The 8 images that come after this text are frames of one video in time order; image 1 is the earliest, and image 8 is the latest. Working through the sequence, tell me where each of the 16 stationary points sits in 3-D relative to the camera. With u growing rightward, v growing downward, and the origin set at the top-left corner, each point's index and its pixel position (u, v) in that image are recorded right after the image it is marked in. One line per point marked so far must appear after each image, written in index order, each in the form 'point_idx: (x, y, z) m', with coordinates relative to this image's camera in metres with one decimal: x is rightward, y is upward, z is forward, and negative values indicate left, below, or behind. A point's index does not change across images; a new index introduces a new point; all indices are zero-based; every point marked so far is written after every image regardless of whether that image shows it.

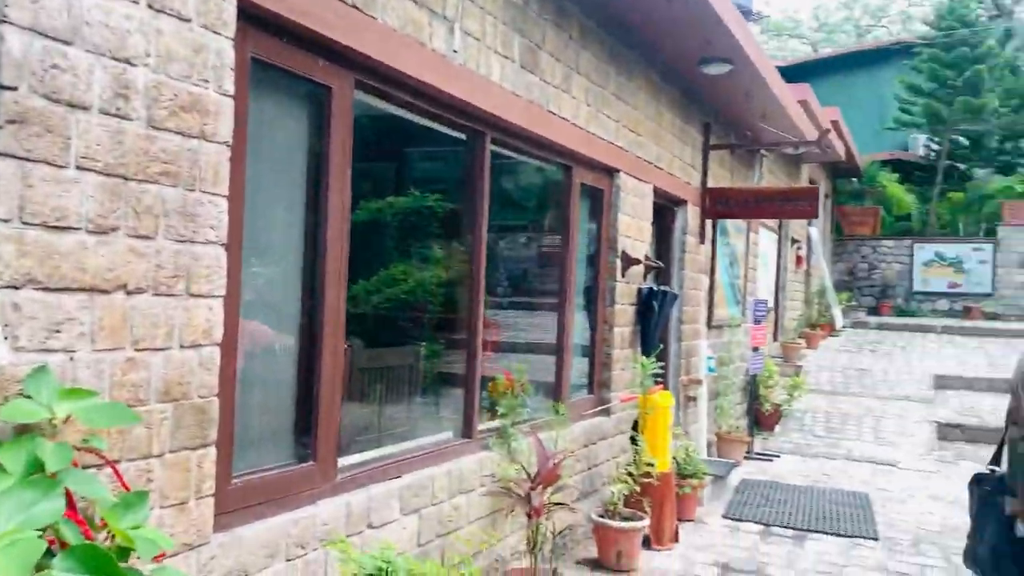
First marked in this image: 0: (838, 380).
0: (+3.8, -1.1, +10.2) m
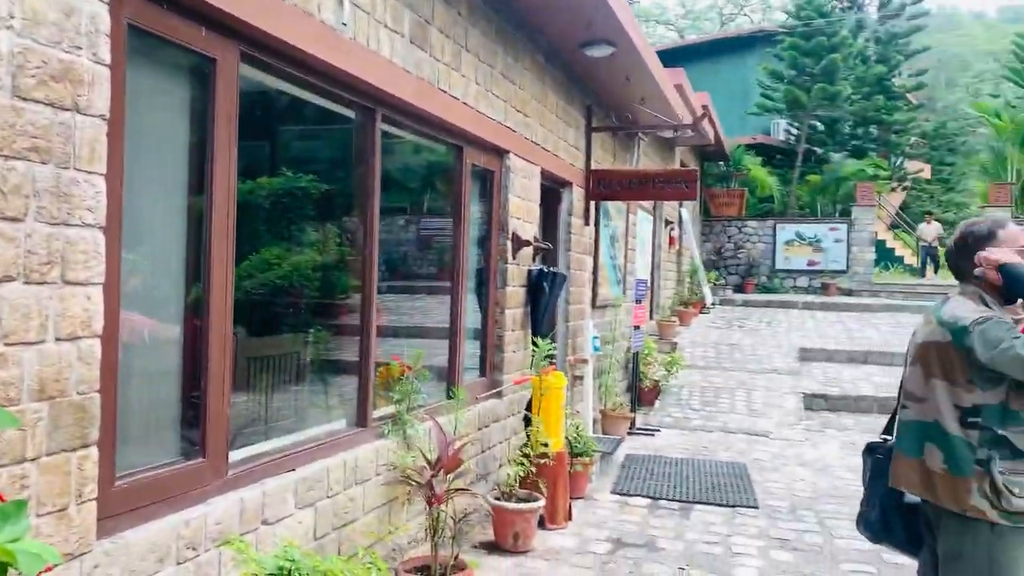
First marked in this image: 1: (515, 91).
0: (+2.4, -0.8, +10.6) m
1: (0.0, +1.2, +5.3) m
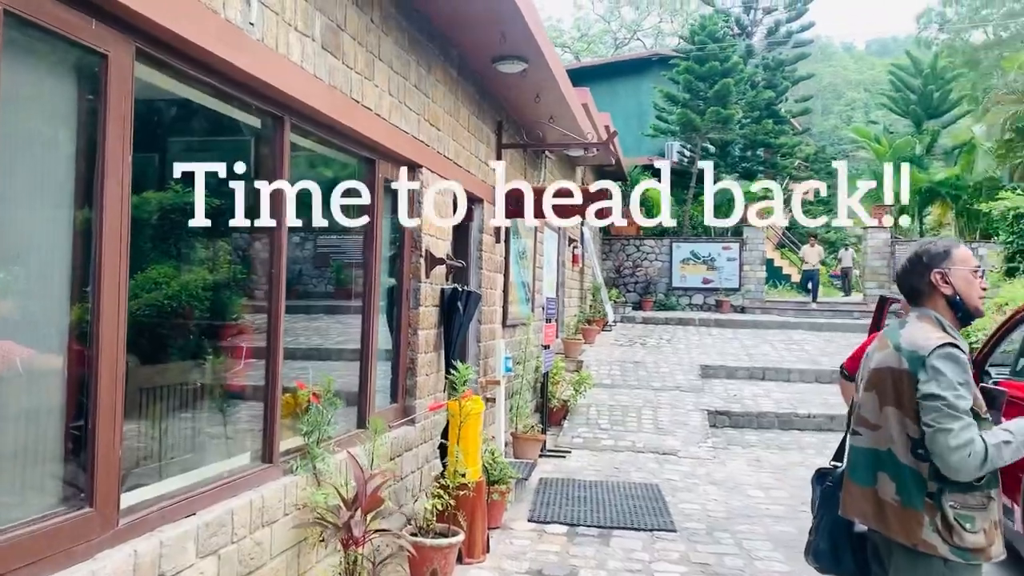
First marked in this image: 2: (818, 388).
0: (+1.3, -1.0, +10.6) m
1: (-0.5, +1.1, +5.1) m
2: (+3.6, -1.2, +10.3) m
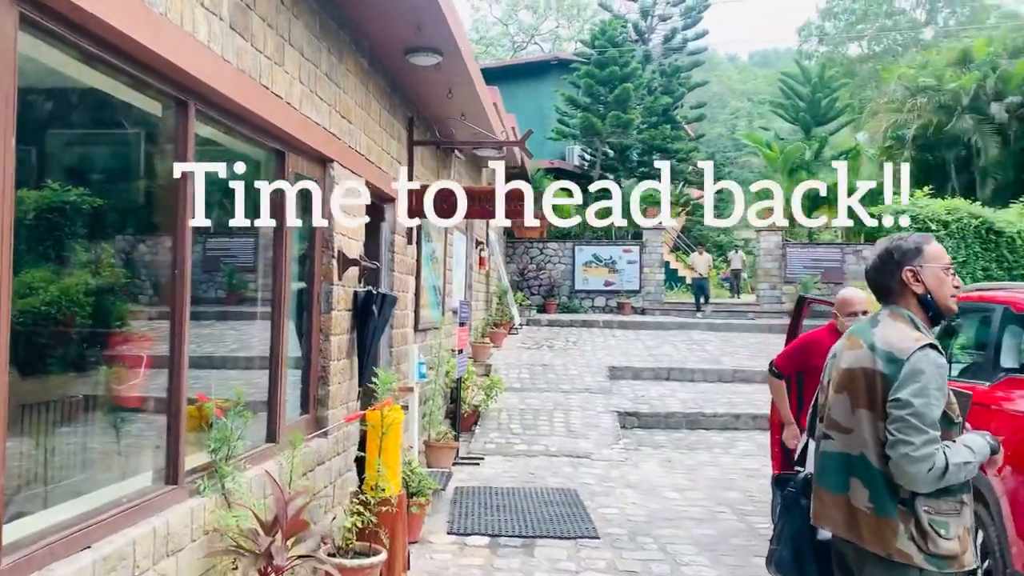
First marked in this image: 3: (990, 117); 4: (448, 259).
0: (+0.2, -1.1, +10.5) m
1: (-1.0, +1.1, +4.8) m
2: (+2.5, -1.2, +10.5) m
3: (+9.0, +3.2, +16.3) m
4: (-0.6, +0.3, +8.7) m
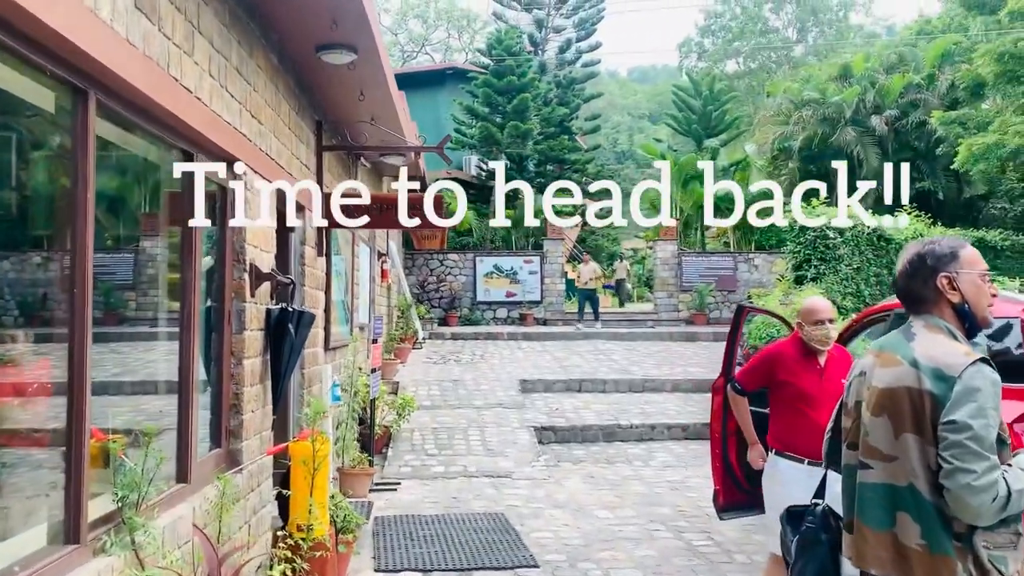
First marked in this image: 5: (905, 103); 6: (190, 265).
0: (-0.9, -1.2, +10.1) m
1: (-1.3, +1.0, +4.4) m
2: (+1.5, -1.3, +10.4) m
3: (+7.0, +3.1, +17.1) m
4: (-1.5, +0.1, +8.3) m
5: (+7.8, +3.7, +17.3) m
6: (-1.4, +0.1, +3.7) m
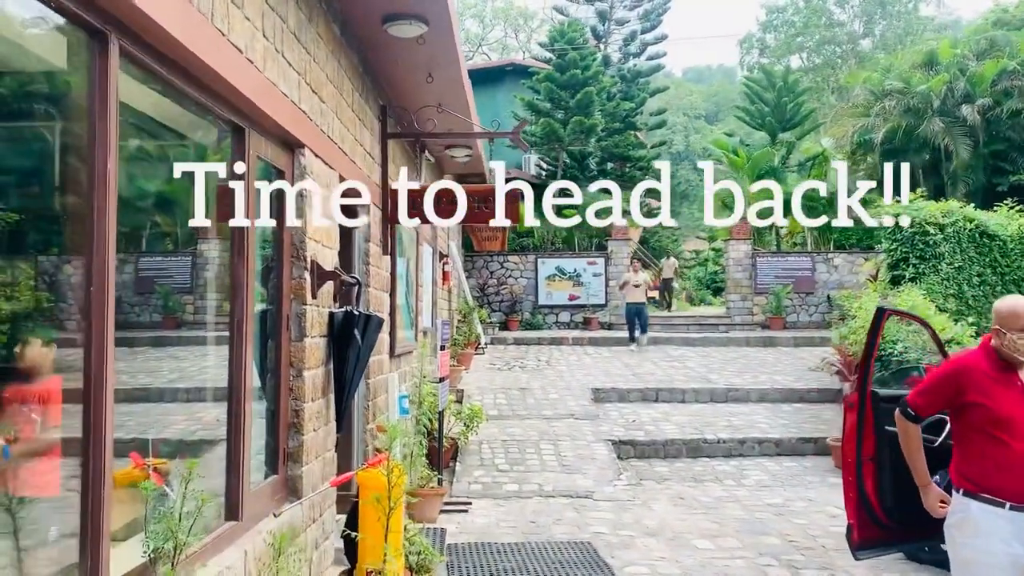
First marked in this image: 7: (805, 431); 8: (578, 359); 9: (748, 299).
0: (-0.1, -1.2, +9.5) m
1: (-0.9, +1.0, +3.8) m
2: (+2.3, -1.3, +9.6) m
3: (+8.2, +3.1, +15.9) m
4: (-0.8, +0.1, +7.7) m
5: (+9.0, +3.6, +16.2) m
6: (-1.0, +0.1, +3.2) m
7: (+2.9, -1.4, +8.7) m
8: (+0.9, -1.0, +12.2) m
9: (+4.6, -0.2, +17.2) m
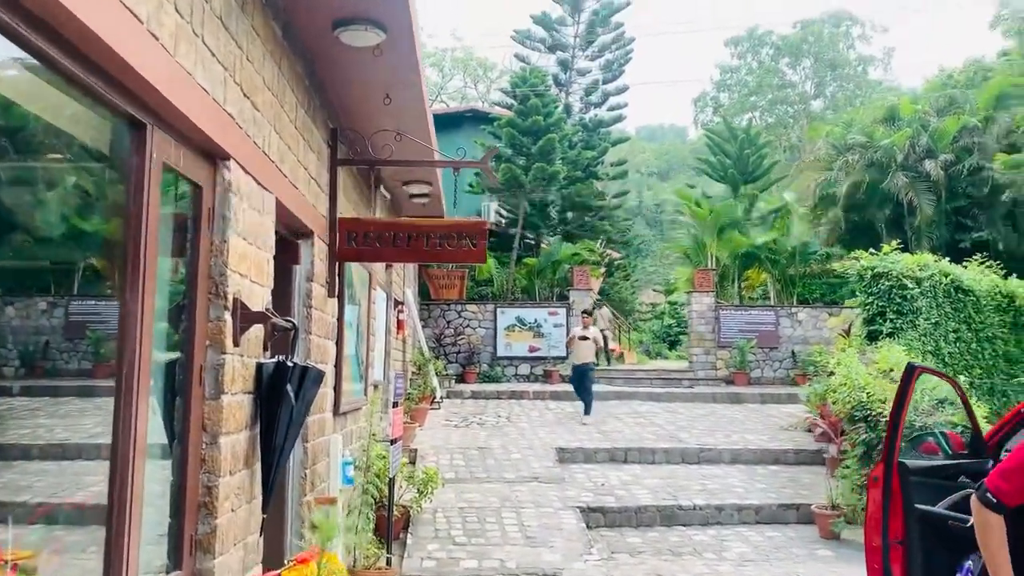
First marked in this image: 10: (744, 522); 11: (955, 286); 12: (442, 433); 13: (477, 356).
0: (-0.5, -1.8, +8.7) m
1: (-1.0, +0.8, +3.1) m
2: (+1.8, -1.9, +9.0) m
3: (+7.5, +2.1, +15.8) m
4: (-1.1, -0.3, +7.0) m
5: (+8.3, +2.6, +16.1) m
6: (-1.1, 0.0, +2.4) m
7: (+2.5, -1.9, +8.1) m
8: (+0.4, -1.7, +11.5) m
9: (+3.8, -1.2, +16.7) m
10: (+2.1, -2.1, +7.7) m
11: (+5.4, 0.0, +10.6) m
12: (-0.8, -1.7, +10.2) m
13: (-0.7, -1.3, +16.4) m
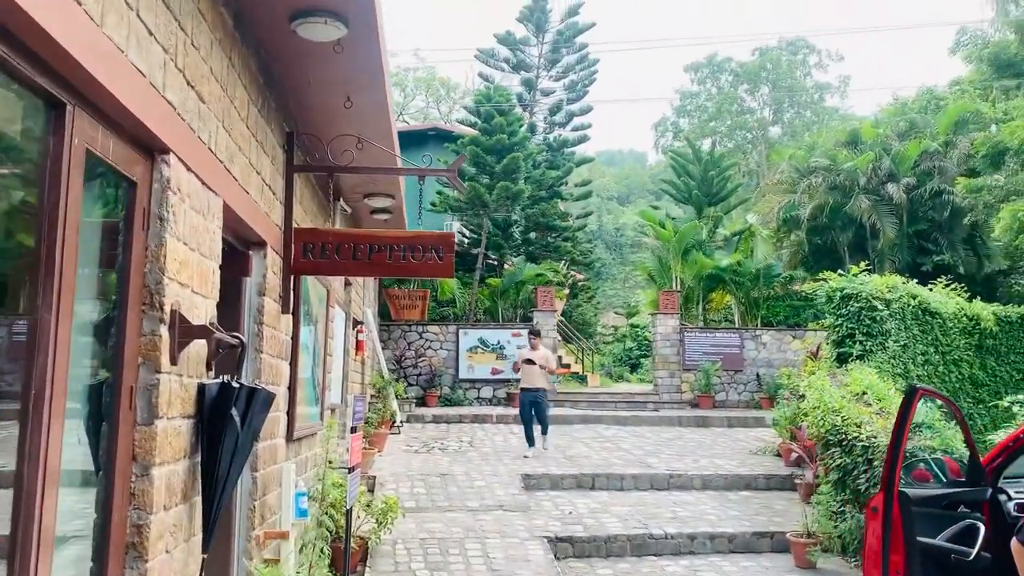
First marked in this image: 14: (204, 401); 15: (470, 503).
0: (-0.9, -1.9, +8.3) m
1: (-1.1, +0.8, +2.8) m
2: (+1.5, -2.1, +8.7) m
3: (+6.8, +1.6, +15.9) m
4: (-1.4, -0.4, +6.6) m
5: (+7.6, +2.2, +16.2) m
6: (-1.1, 0.0, +2.1) m
7: (+2.2, -2.1, +7.8) m
8: (-0.1, -1.9, +11.1) m
9: (+3.1, -1.7, +16.5) m
10: (+1.7, -2.2, +7.4) m
11: (+5.0, -0.2, +10.5) m
12: (-1.2, -1.9, +9.8) m
13: (-1.4, -1.7, +16.0) m
14: (-1.1, -0.4, +3.0) m
15: (-0.4, -2.0, +8.0) m
